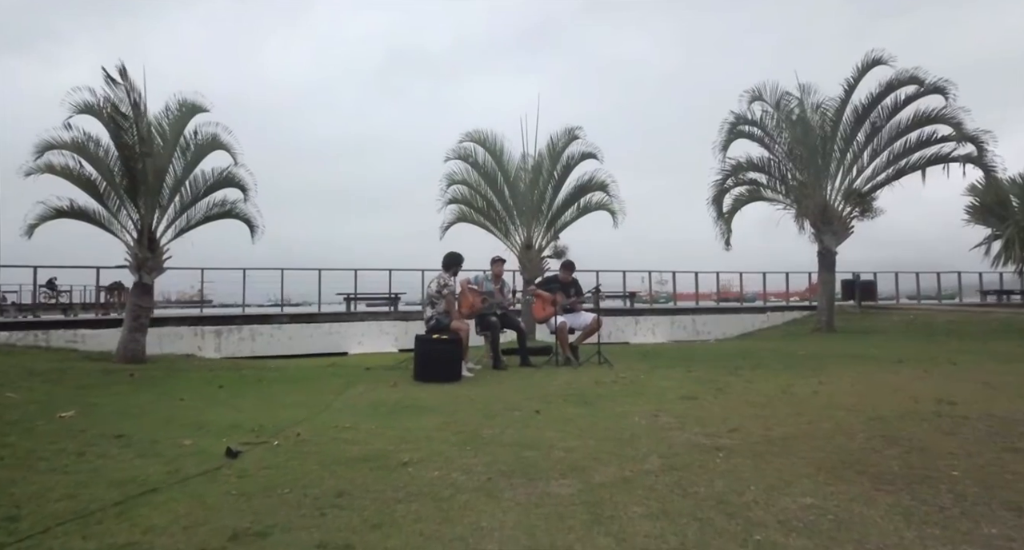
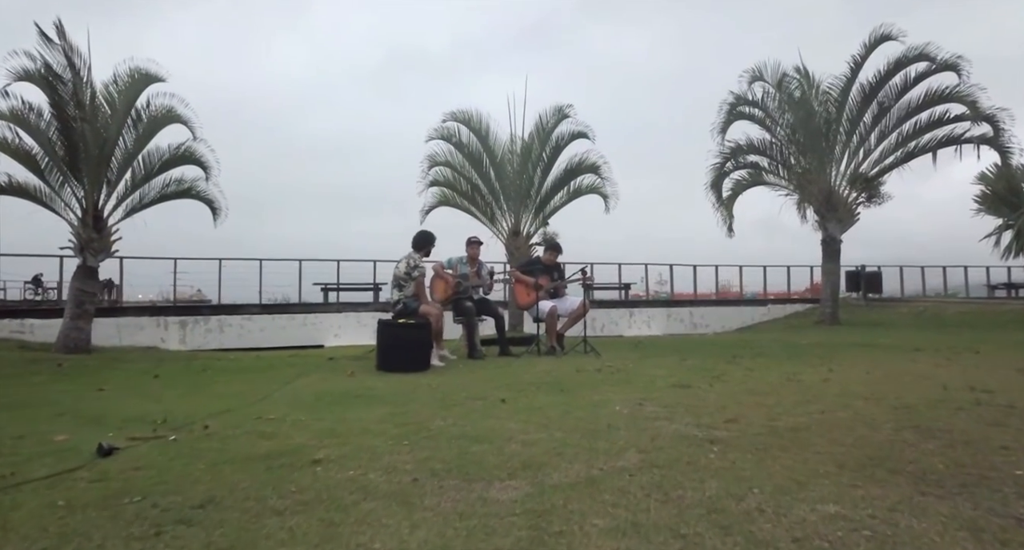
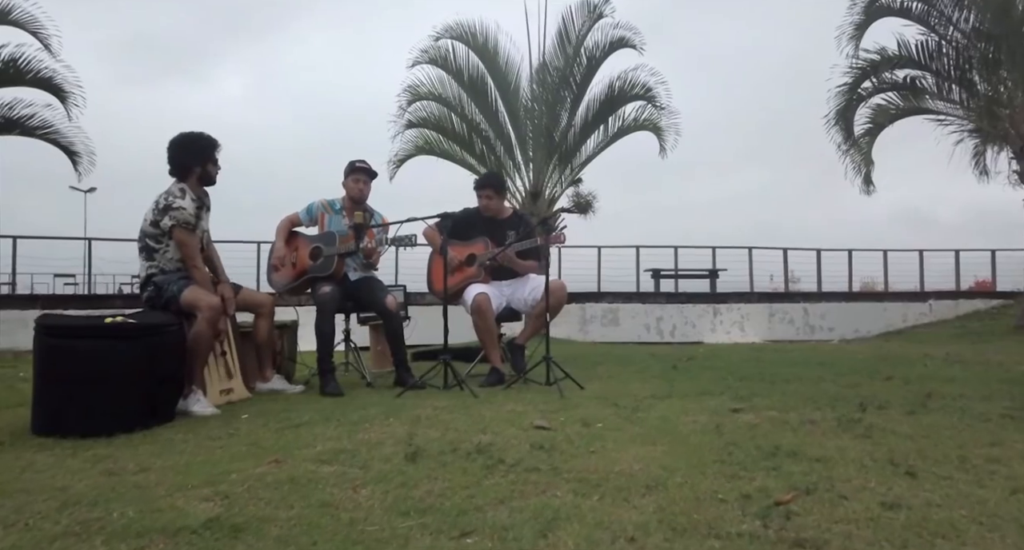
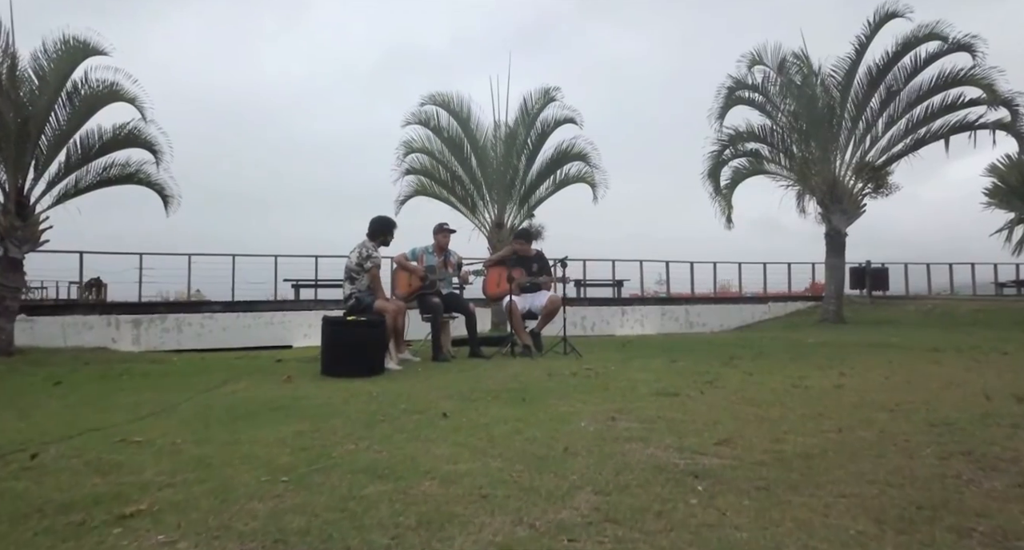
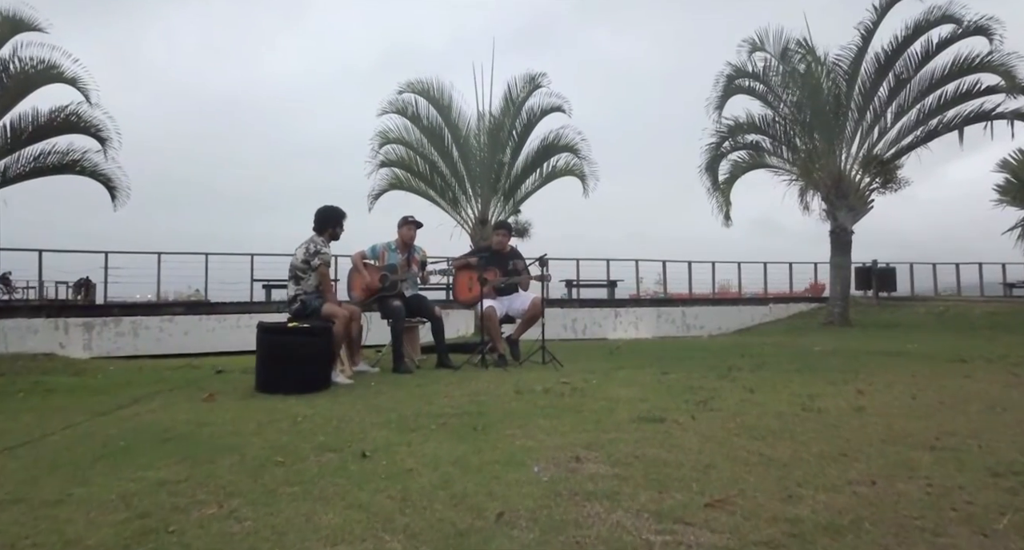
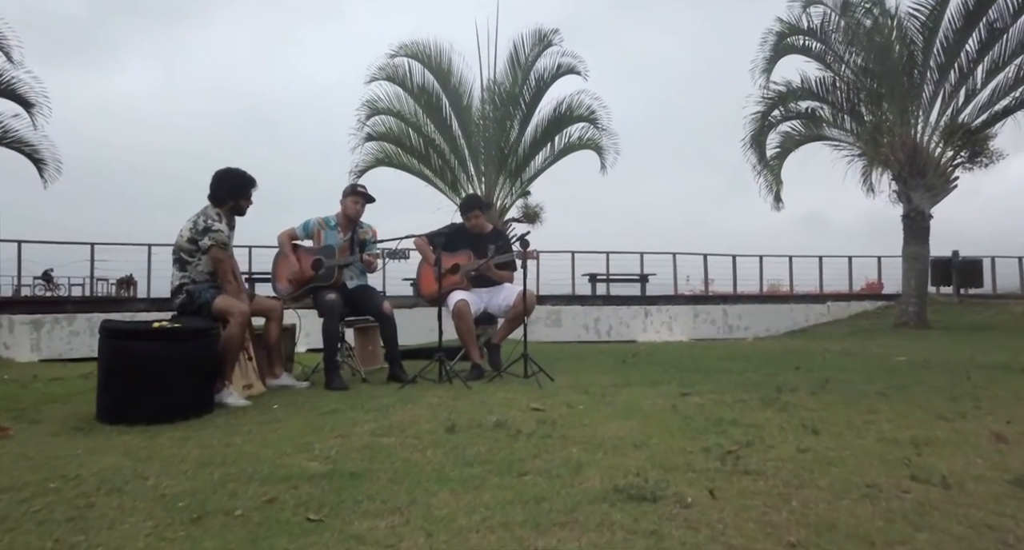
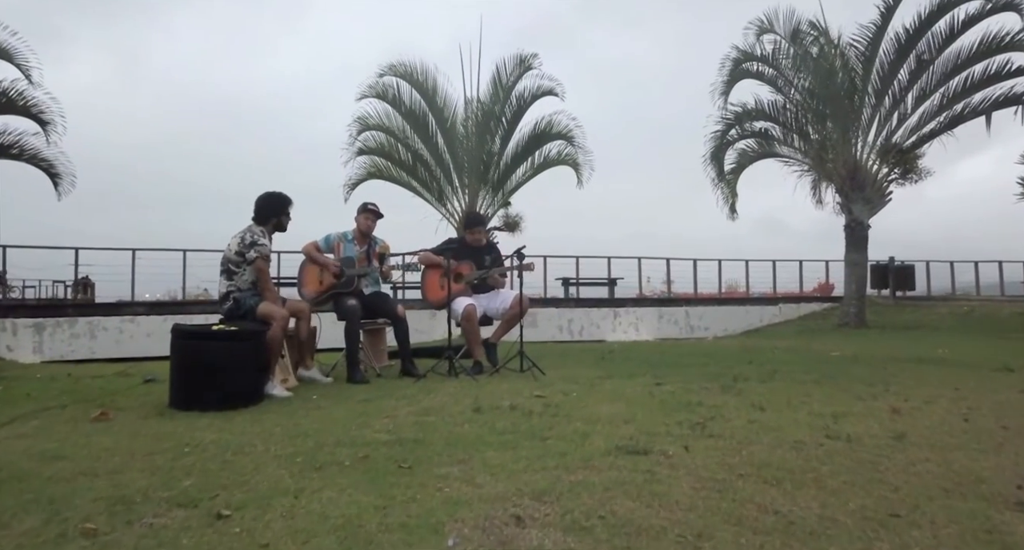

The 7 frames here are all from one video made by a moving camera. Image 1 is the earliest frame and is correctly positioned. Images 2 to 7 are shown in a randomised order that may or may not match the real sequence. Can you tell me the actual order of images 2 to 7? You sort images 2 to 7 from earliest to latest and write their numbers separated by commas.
2, 4, 5, 7, 6, 3
